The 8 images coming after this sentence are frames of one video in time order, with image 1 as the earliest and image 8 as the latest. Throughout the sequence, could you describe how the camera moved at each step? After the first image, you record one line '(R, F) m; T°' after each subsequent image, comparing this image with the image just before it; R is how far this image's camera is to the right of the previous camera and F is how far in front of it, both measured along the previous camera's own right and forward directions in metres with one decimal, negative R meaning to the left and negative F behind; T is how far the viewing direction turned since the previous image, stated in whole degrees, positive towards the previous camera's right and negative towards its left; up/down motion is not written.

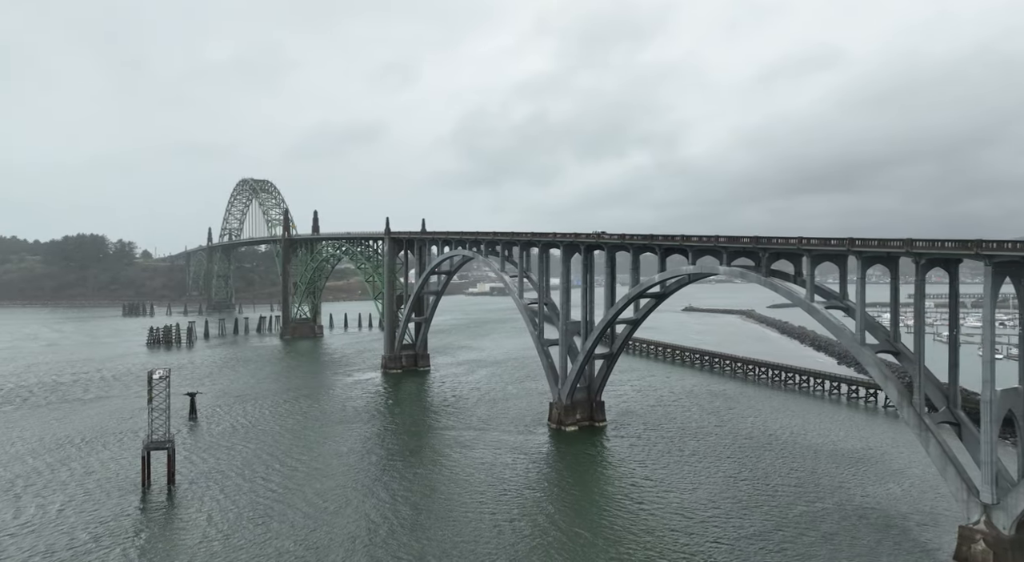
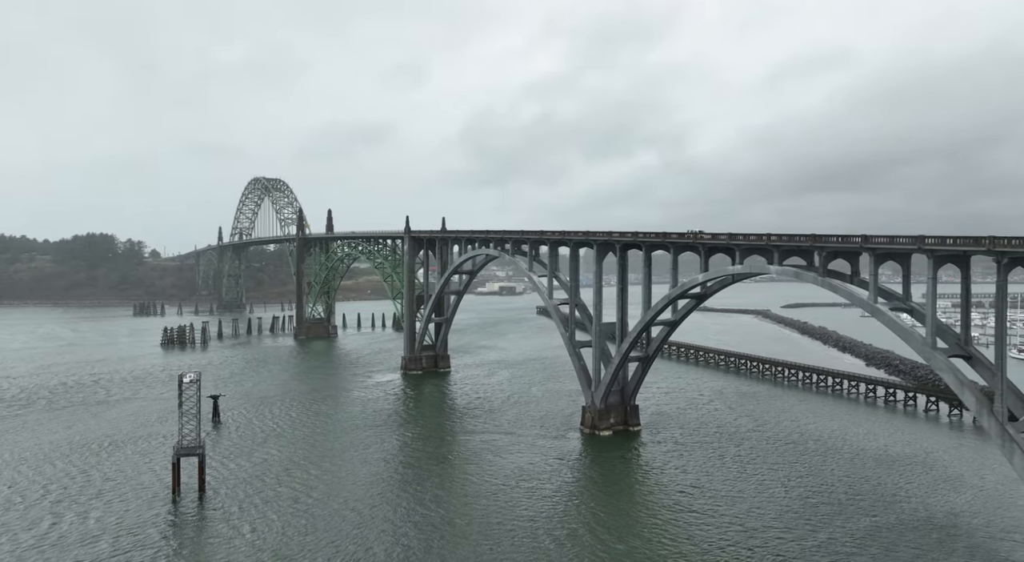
(-1.3, +0.8) m; 0°
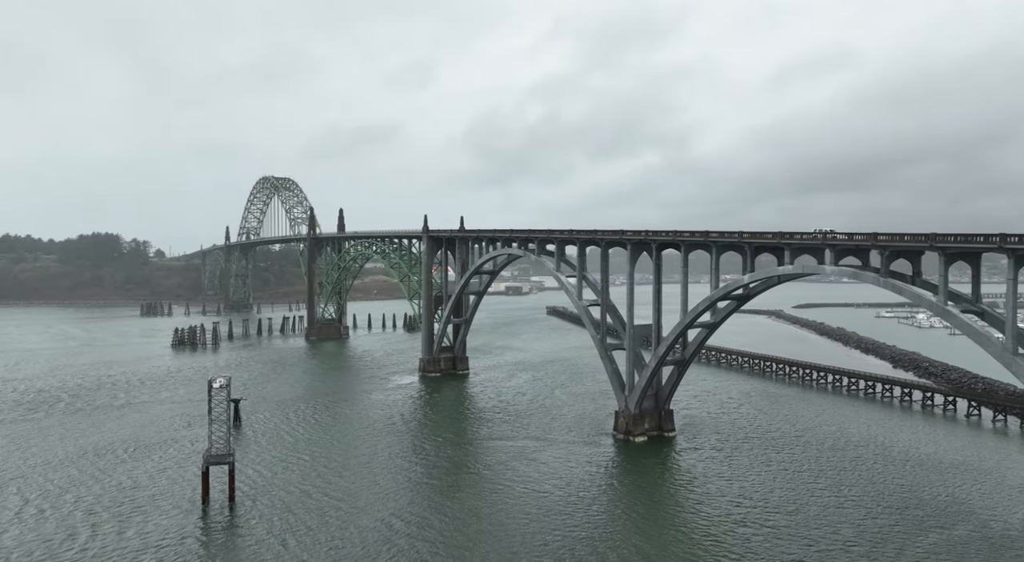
(-1.3, +0.9) m; 0°
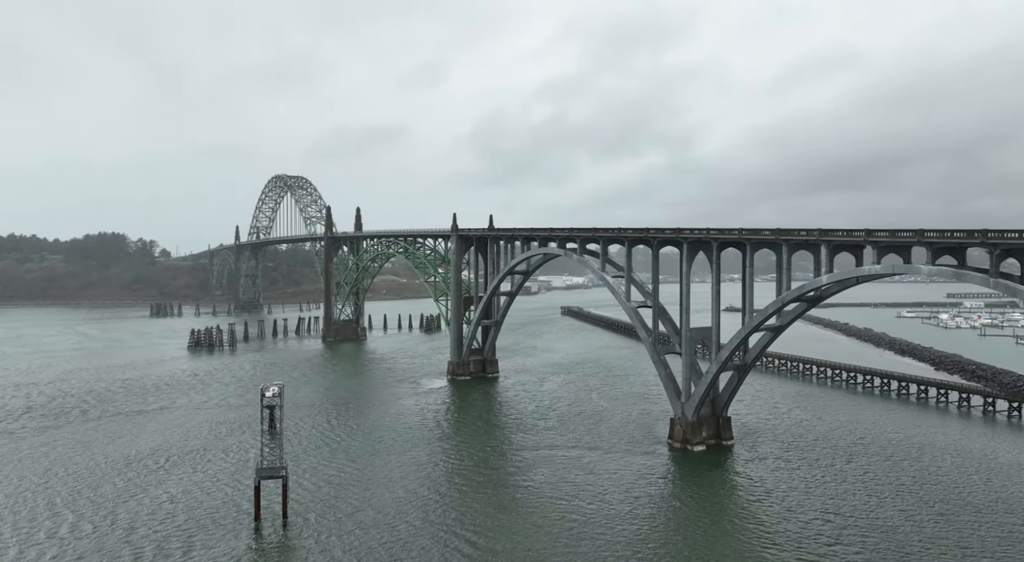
(-2.1, +1.4) m; 0°
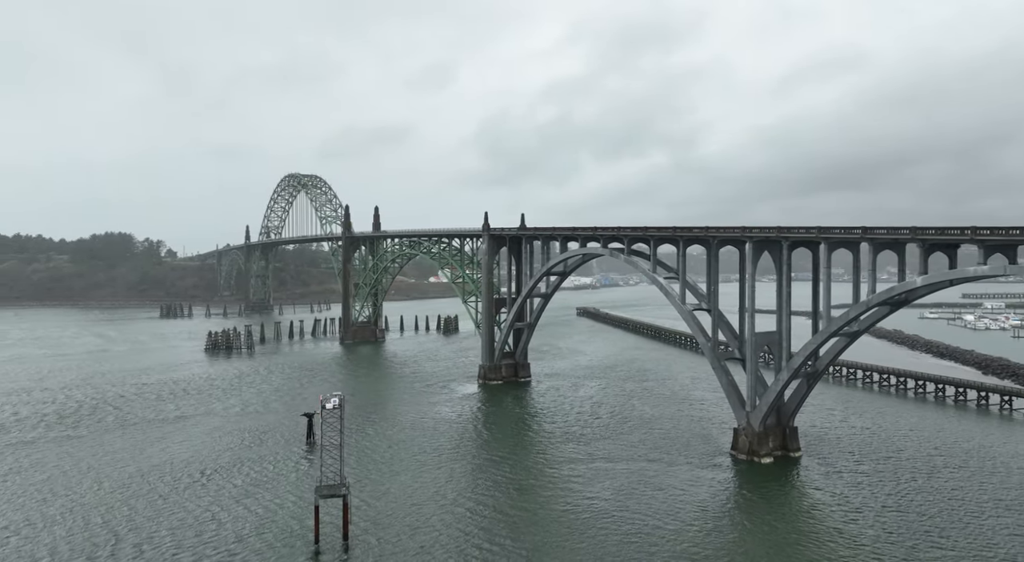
(-2.2, +1.5) m; 0°
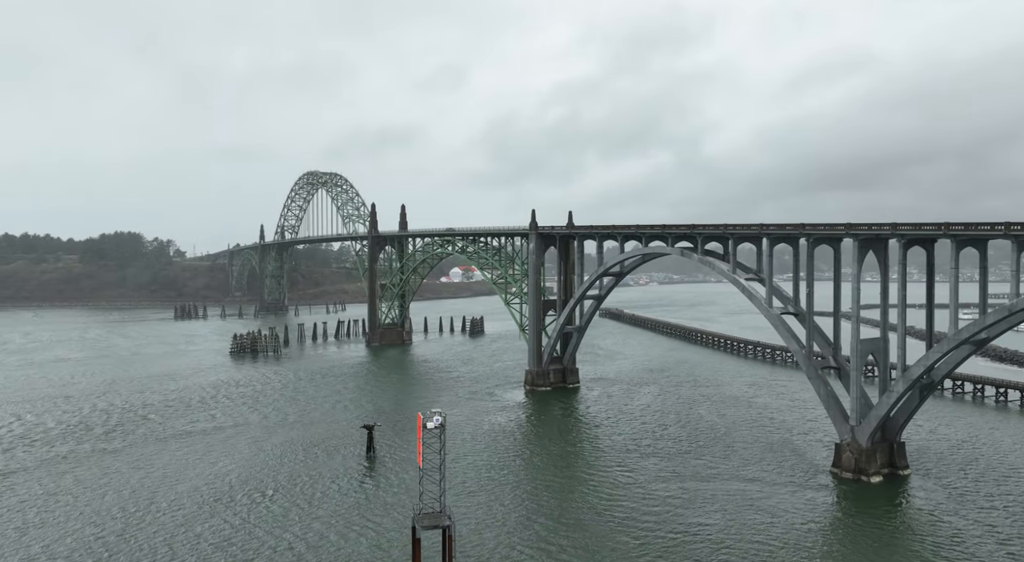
(-3.0, +2.2) m; 0°
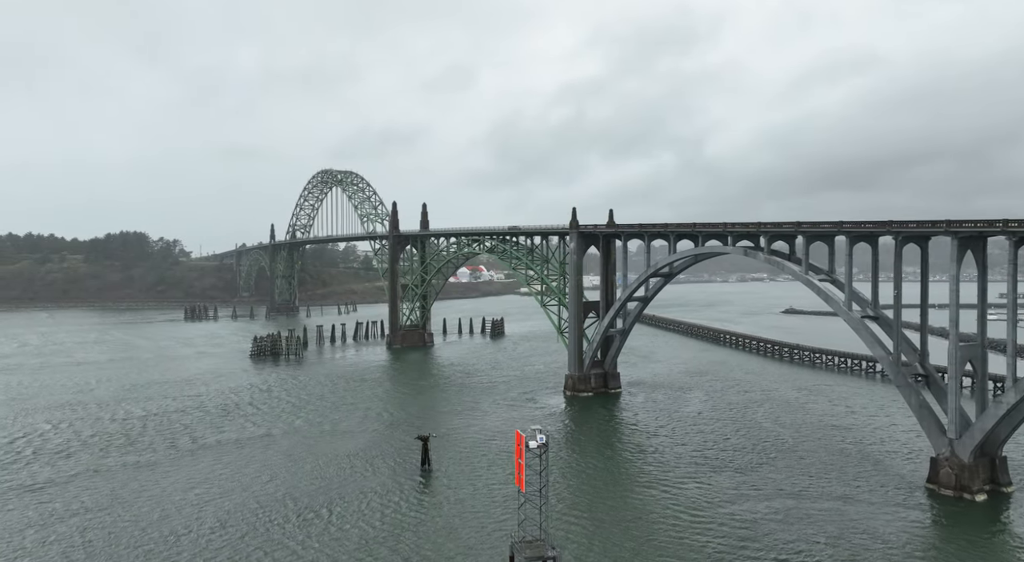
(-2.5, +1.8) m; 0°
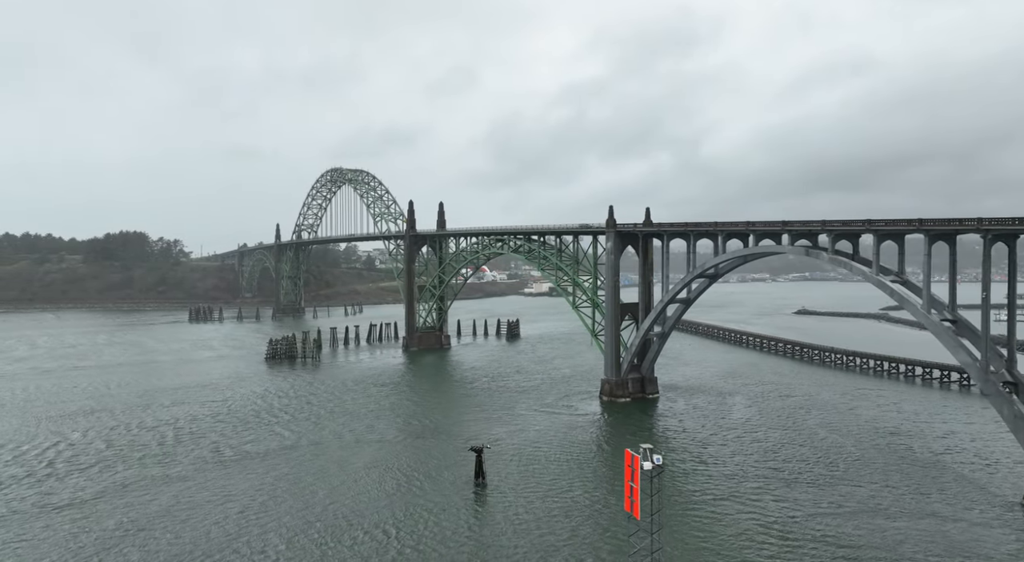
(-2.3, +1.7) m; 0°
